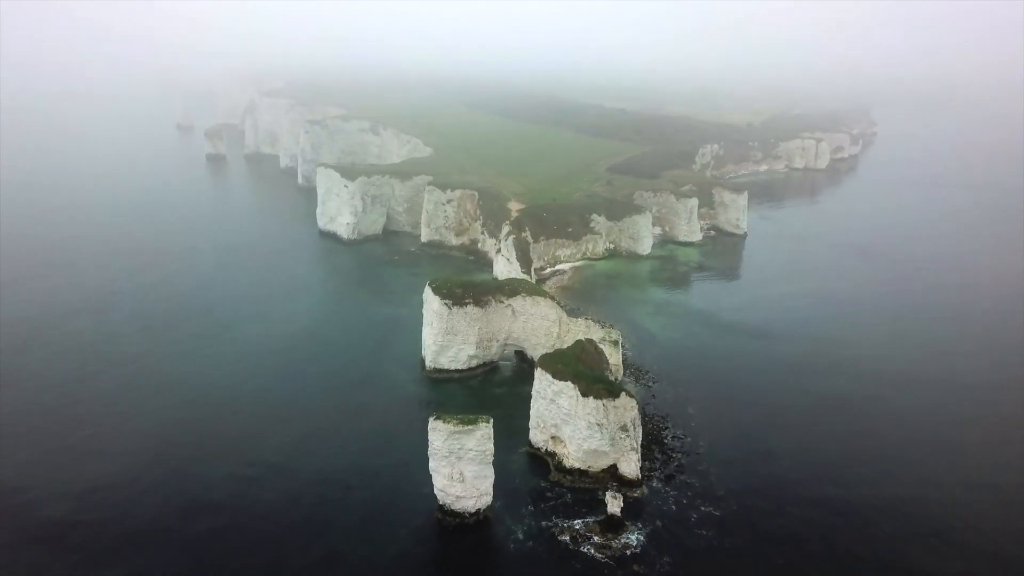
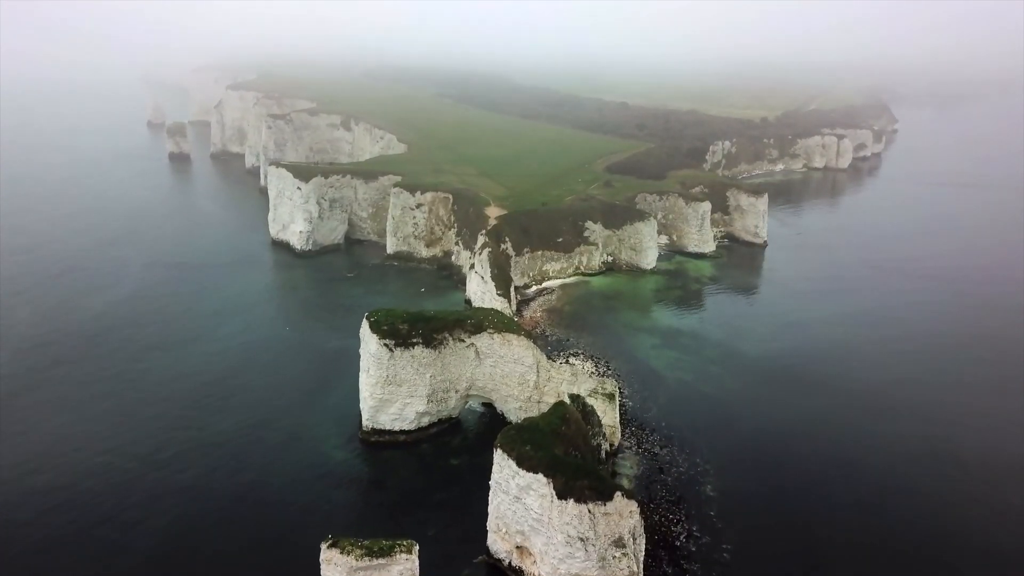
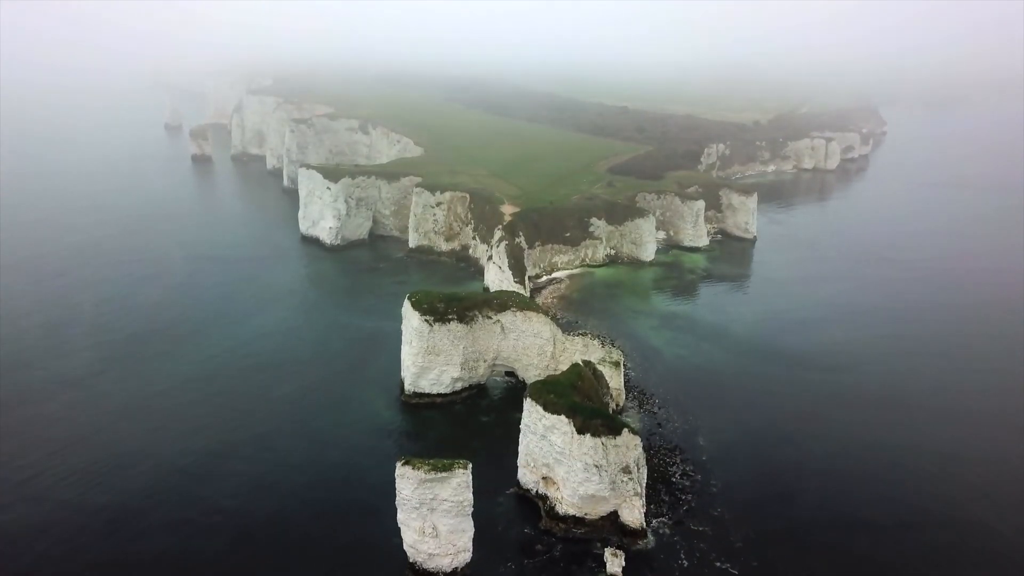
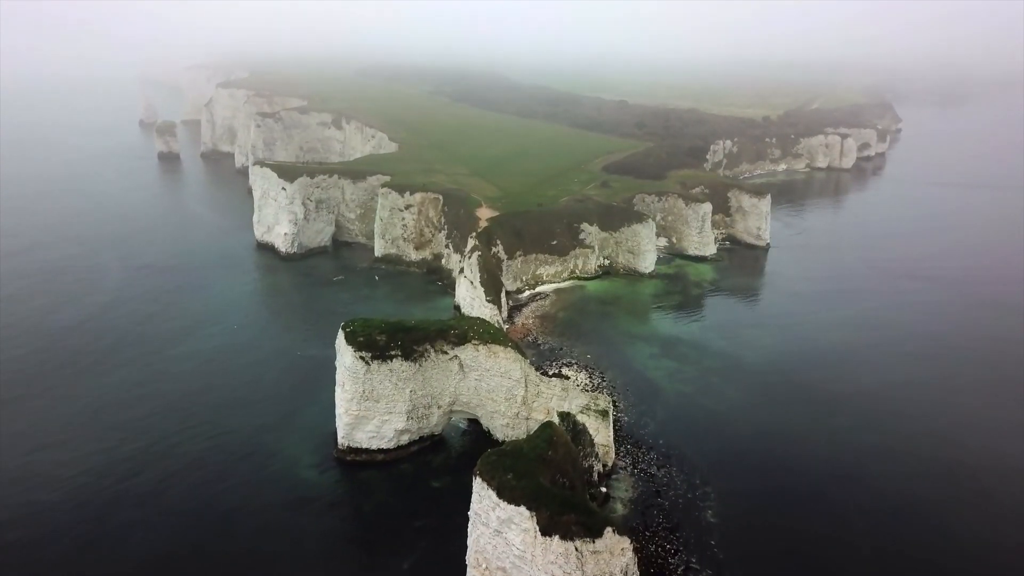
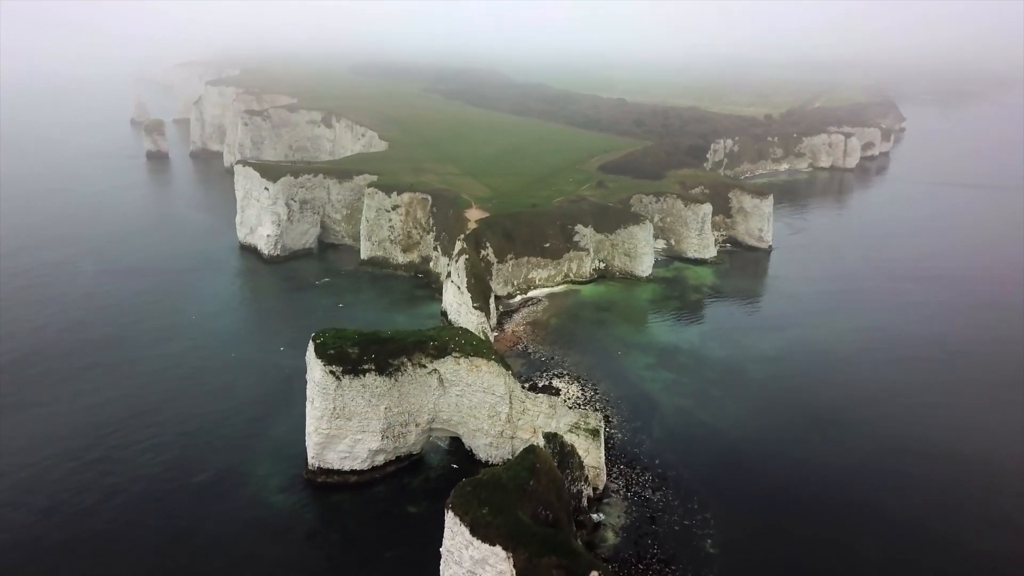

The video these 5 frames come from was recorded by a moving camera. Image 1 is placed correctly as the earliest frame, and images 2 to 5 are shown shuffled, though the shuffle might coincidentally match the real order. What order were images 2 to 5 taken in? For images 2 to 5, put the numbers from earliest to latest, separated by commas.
3, 2, 4, 5
